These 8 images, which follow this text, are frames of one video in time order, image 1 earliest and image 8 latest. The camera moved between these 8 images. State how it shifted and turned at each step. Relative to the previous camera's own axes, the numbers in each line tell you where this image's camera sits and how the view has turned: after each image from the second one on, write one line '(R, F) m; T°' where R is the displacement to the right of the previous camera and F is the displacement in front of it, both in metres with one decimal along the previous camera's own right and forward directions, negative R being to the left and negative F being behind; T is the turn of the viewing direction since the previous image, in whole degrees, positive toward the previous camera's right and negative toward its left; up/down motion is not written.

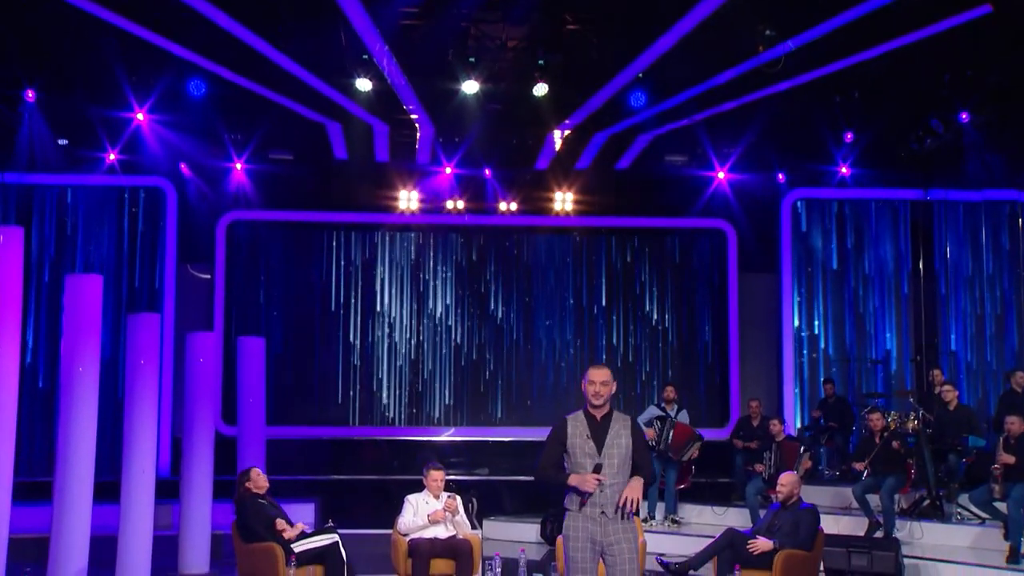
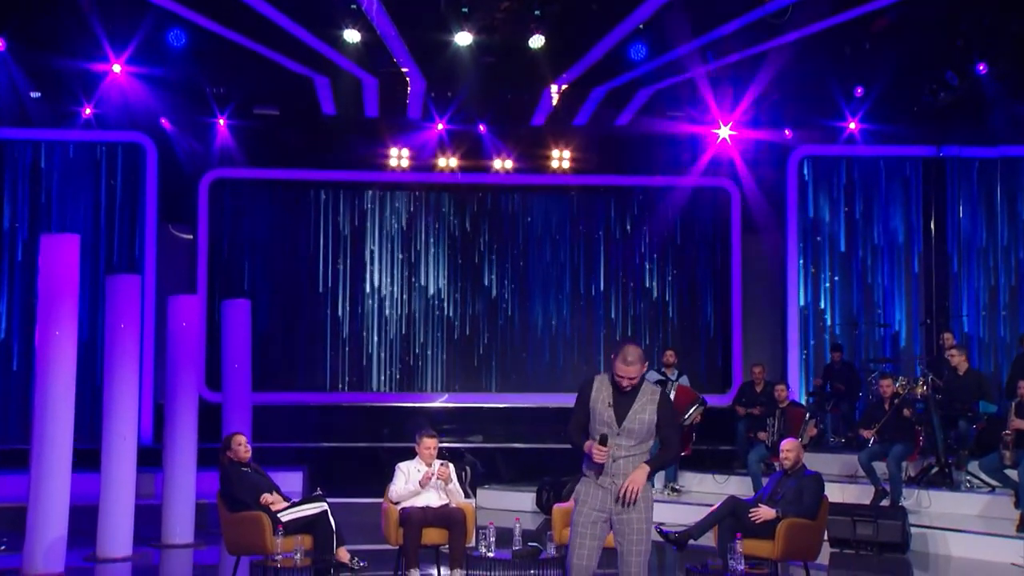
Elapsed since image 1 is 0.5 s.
(0.0, +0.4) m; 0°
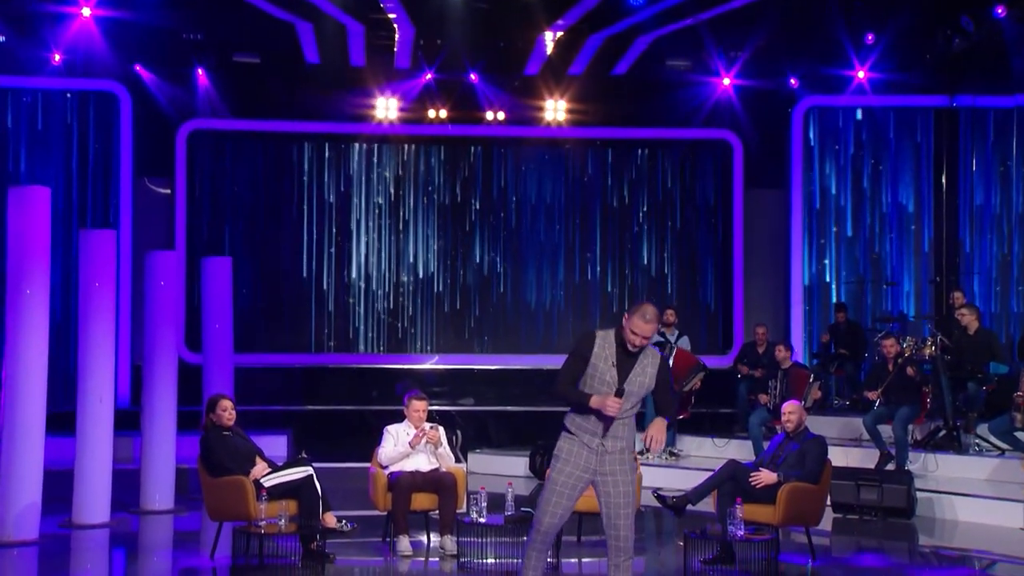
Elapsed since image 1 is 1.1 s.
(0.0, +0.4) m; 0°
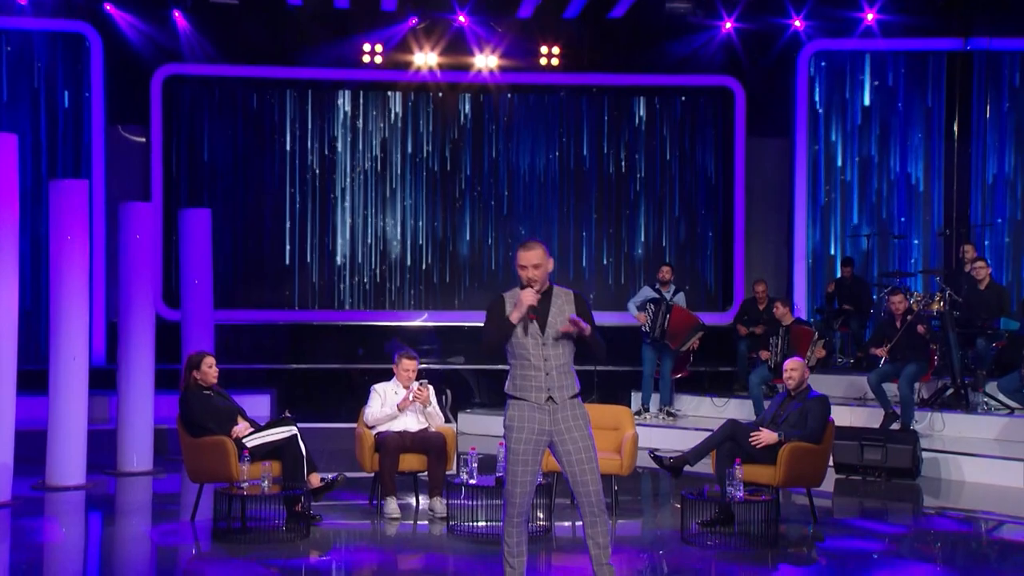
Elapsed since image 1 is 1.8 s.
(0.0, +0.4) m; 0°
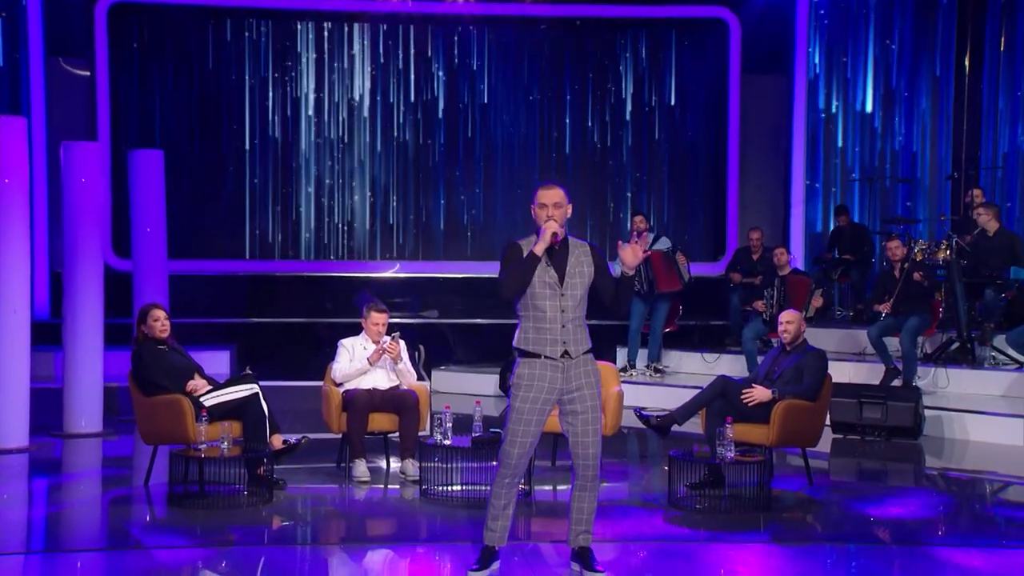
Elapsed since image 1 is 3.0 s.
(+0.1, +0.6) m; +1°
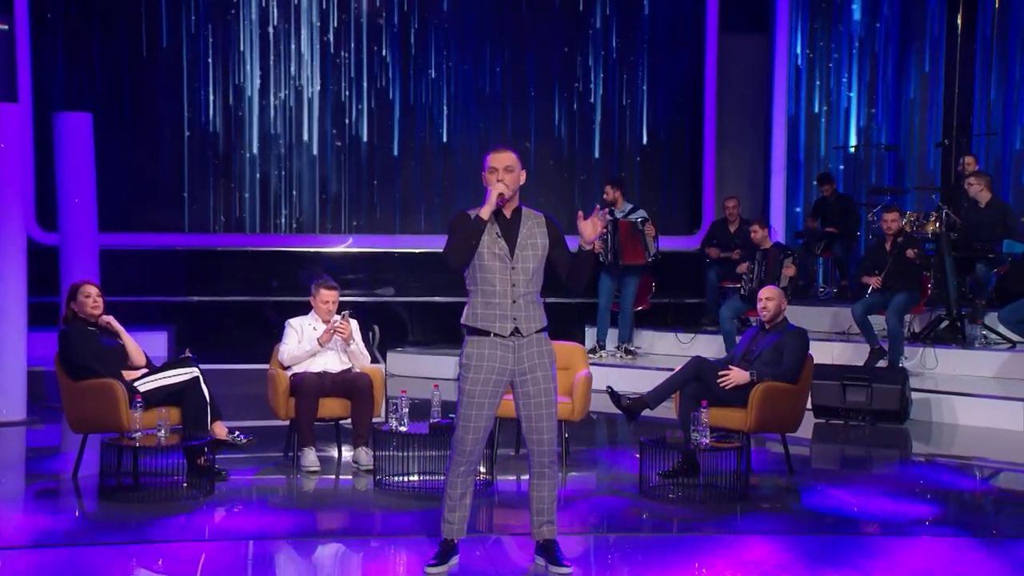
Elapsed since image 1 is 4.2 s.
(+0.2, +0.6) m; +1°
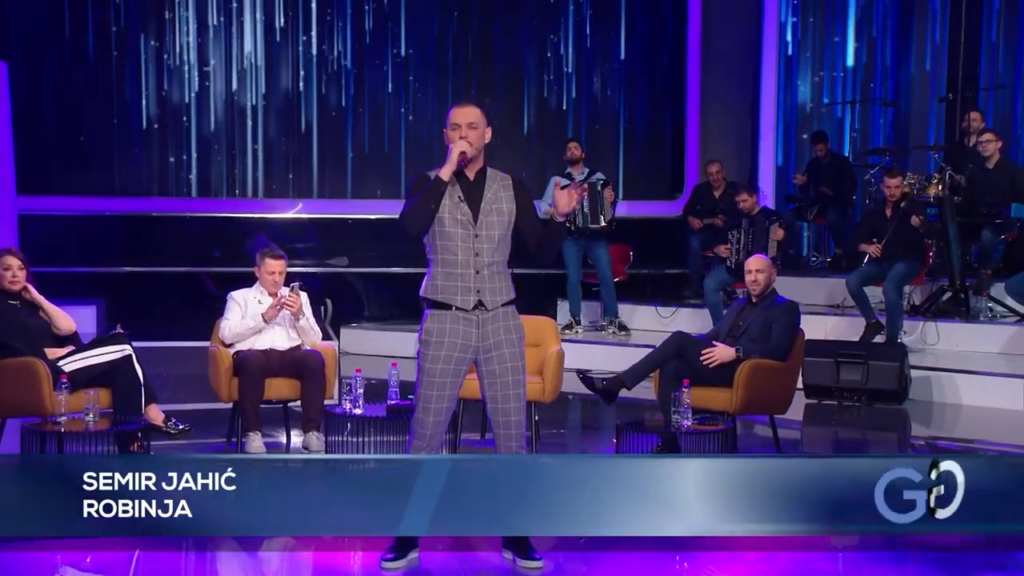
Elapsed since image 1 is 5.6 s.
(+0.1, +0.7) m; +1°
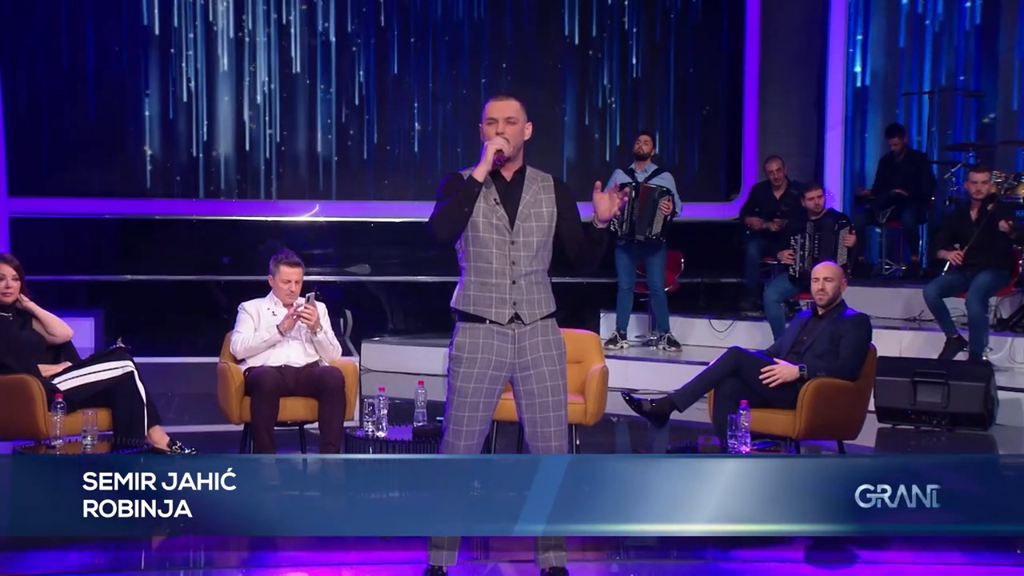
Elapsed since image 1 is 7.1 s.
(-0.2, +0.7) m; -1°
